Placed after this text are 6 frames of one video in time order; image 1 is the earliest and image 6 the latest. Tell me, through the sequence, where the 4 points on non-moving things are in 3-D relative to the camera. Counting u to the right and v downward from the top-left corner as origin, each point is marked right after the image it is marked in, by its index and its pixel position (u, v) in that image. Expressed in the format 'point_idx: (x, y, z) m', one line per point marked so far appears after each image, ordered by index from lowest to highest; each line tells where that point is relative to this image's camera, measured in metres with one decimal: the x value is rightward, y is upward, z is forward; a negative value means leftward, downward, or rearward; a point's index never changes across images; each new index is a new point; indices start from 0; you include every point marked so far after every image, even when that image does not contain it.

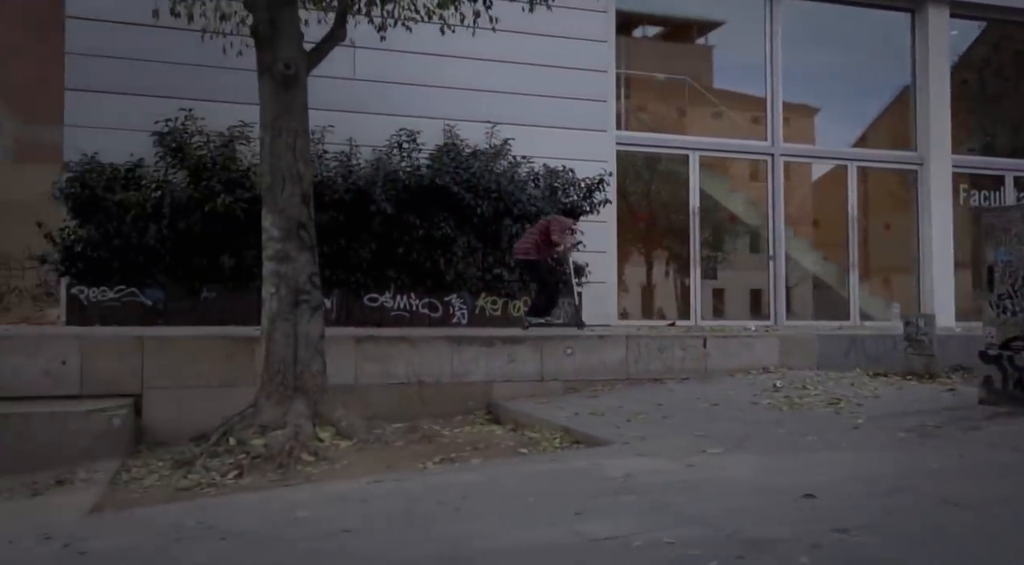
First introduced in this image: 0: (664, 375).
0: (+1.6, -1.0, +10.3) m
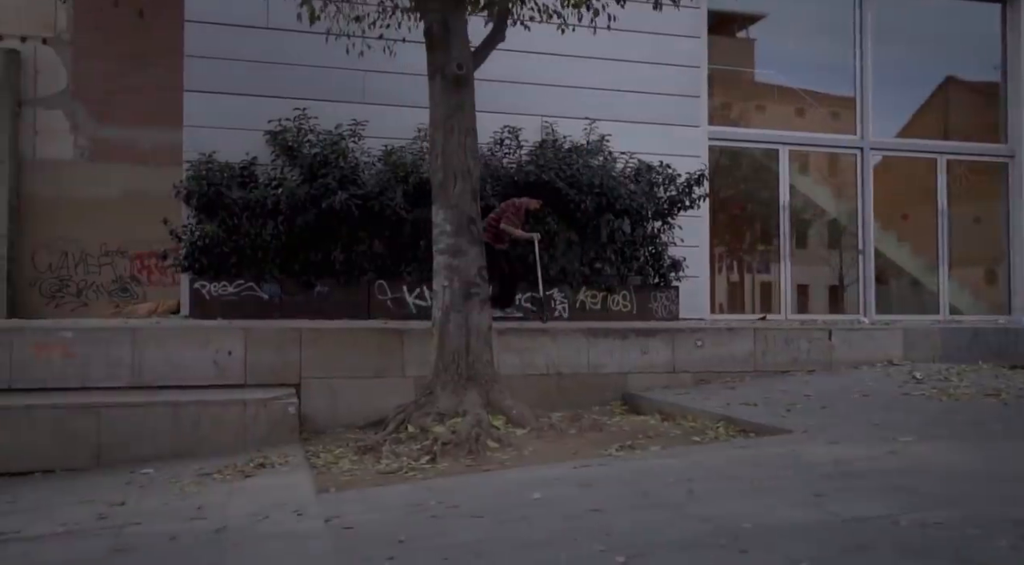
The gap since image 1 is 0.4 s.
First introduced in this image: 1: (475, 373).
0: (+3.0, -0.9, +10.4) m
1: (-0.3, -0.7, +7.2) m
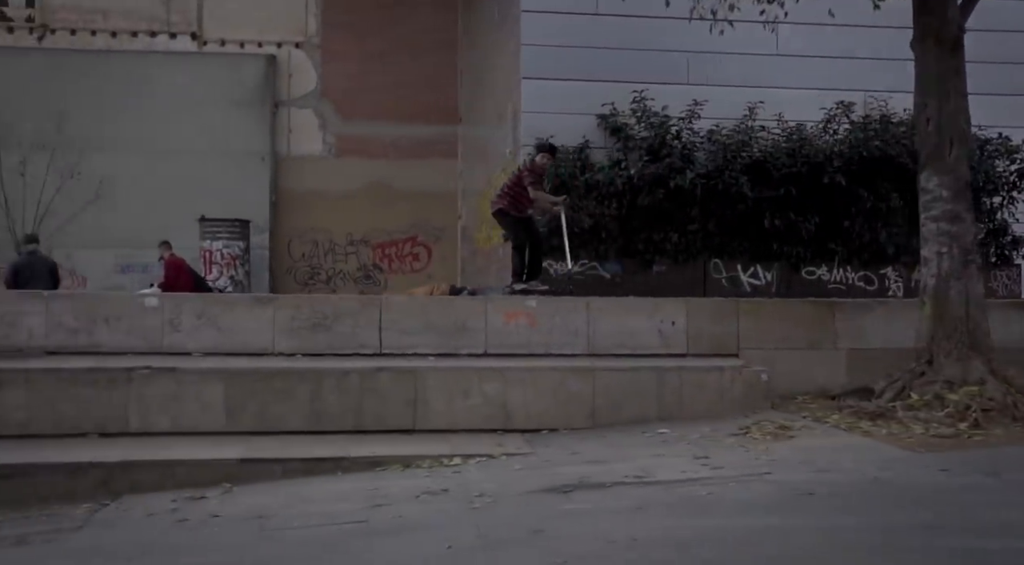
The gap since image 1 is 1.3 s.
0: (+7.2, -0.6, +9.7) m
1: (+3.4, -0.4, +7.1) m
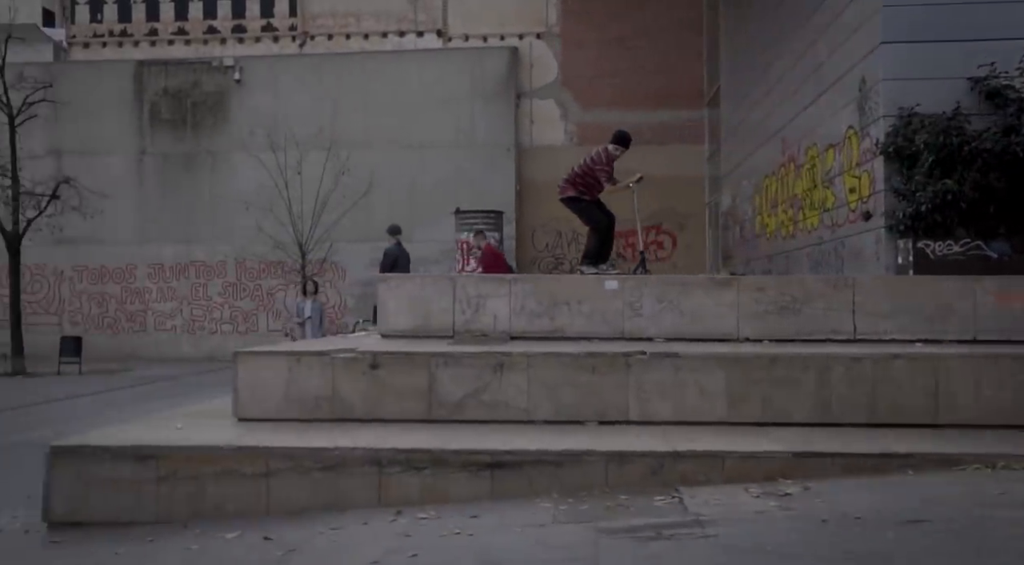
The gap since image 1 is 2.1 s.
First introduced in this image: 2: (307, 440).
0: (+11.1, -0.3, +7.3) m
1: (+6.9, -0.2, +5.6) m
2: (-1.4, -1.0, +6.5) m
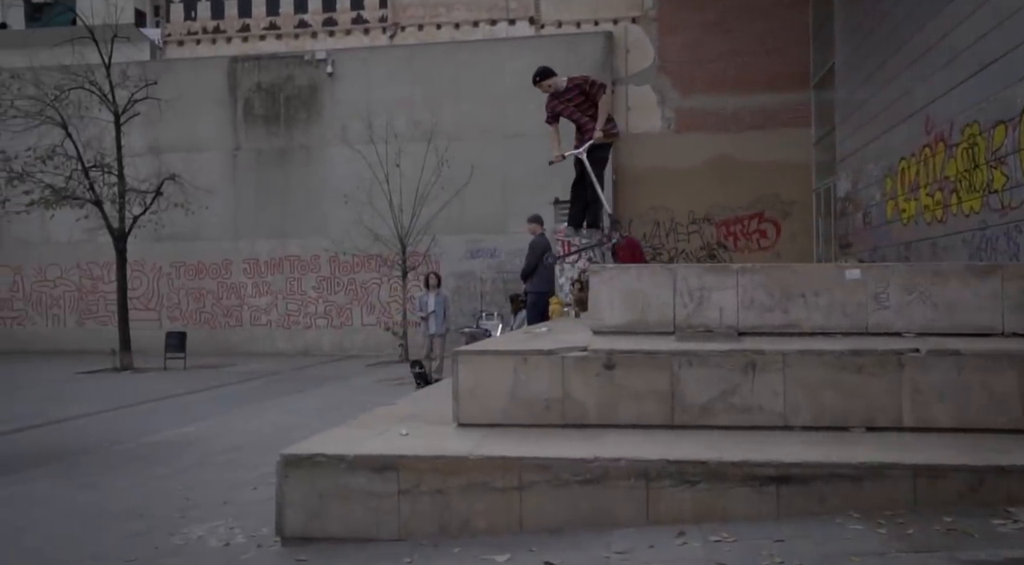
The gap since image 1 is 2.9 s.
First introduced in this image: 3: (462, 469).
0: (+12.8, -0.2, +5.9) m
1: (+8.4, -0.1, +4.4) m
2: (+0.3, -1.0, +5.9) m
3: (-0.3, -1.1, +5.7) m
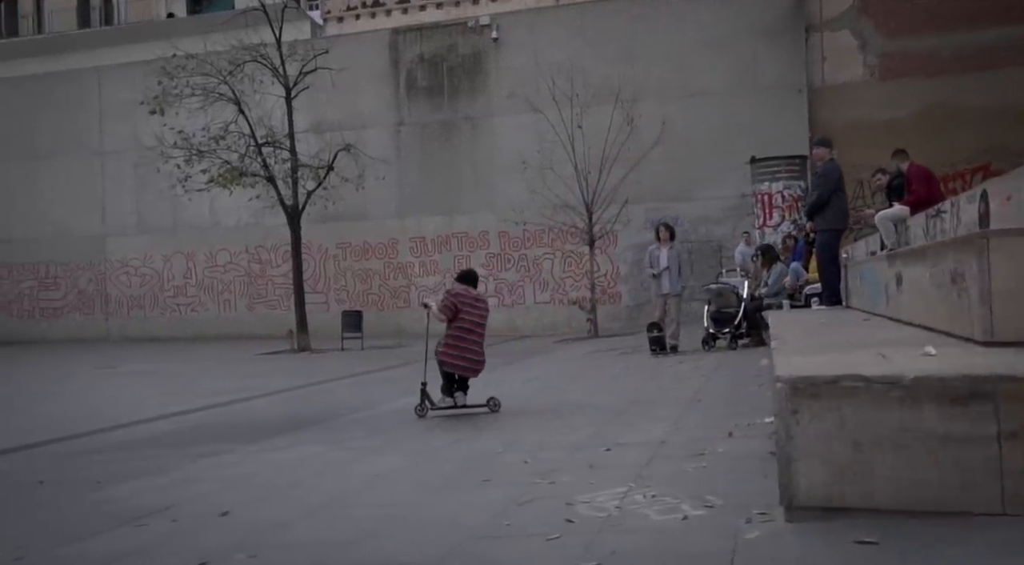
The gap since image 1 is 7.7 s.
0: (+15.1, +0.8, +1.8) m
1: (+10.6, +0.8, +0.9) m
2: (+2.7, -0.3, +3.5) m
3: (+2.1, -0.4, +3.4) m
